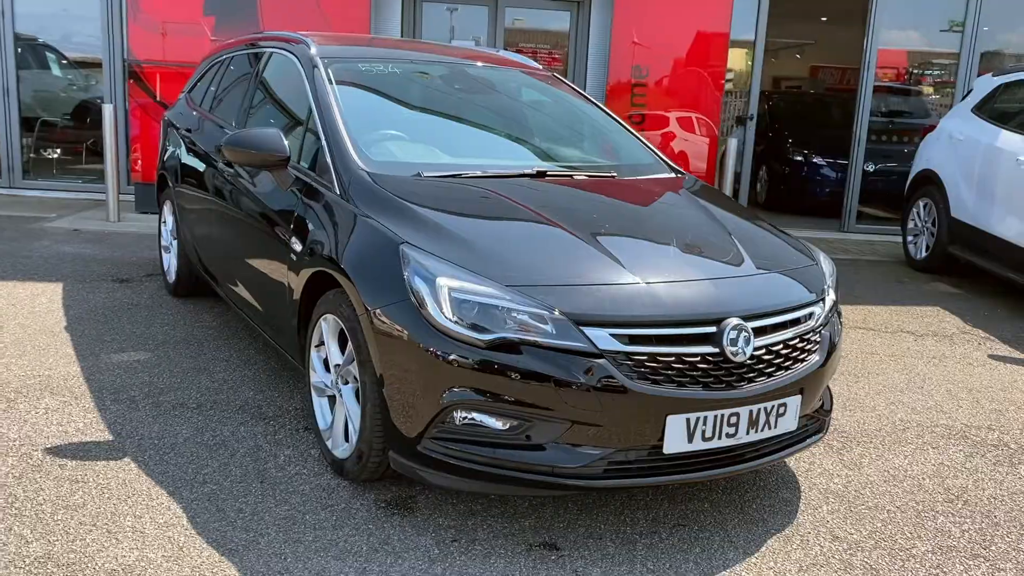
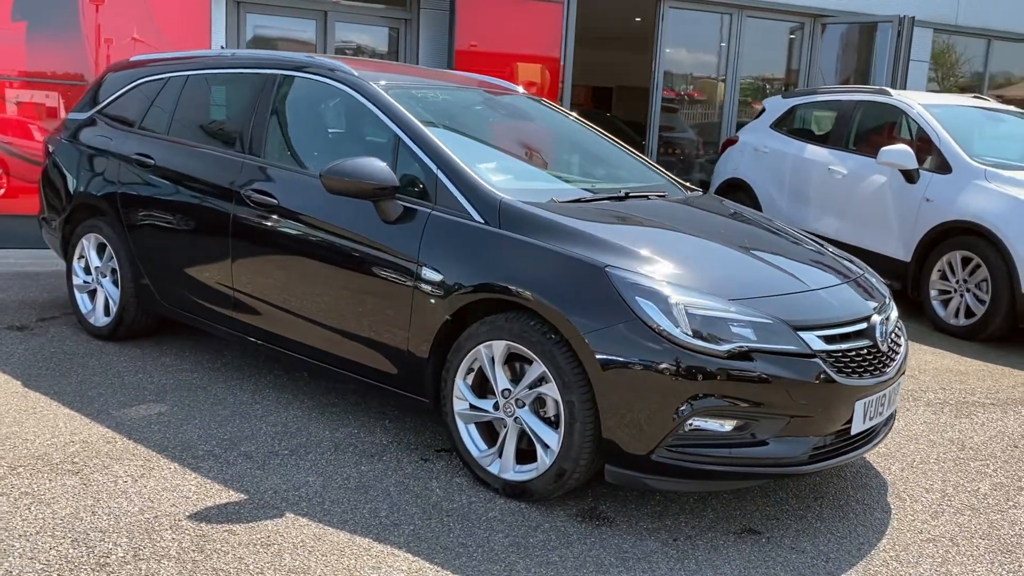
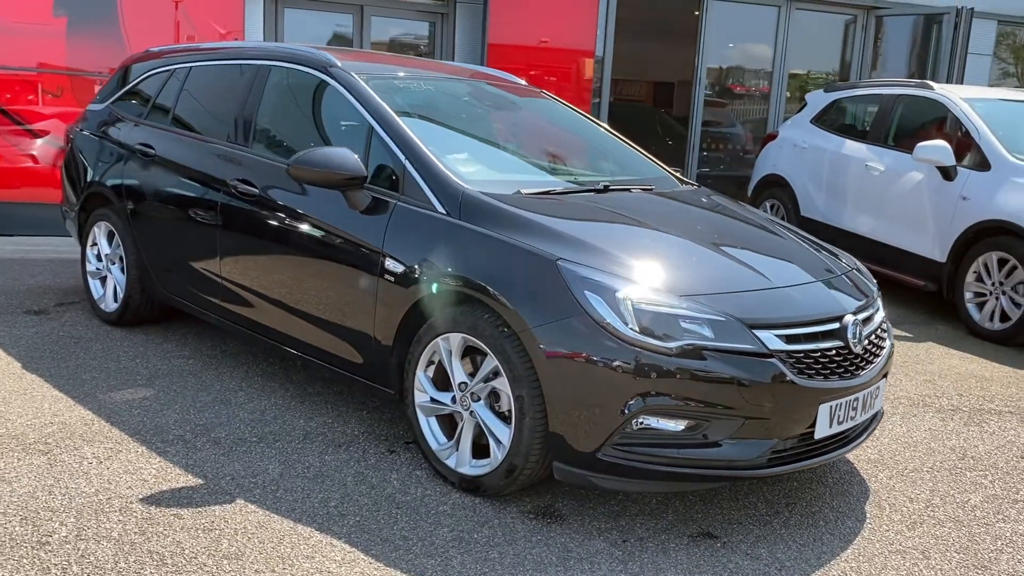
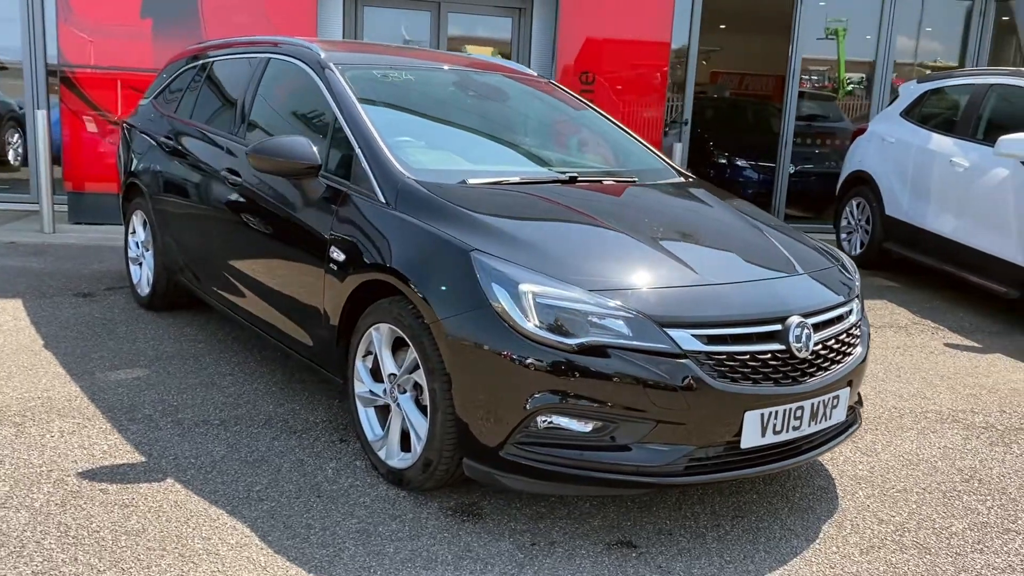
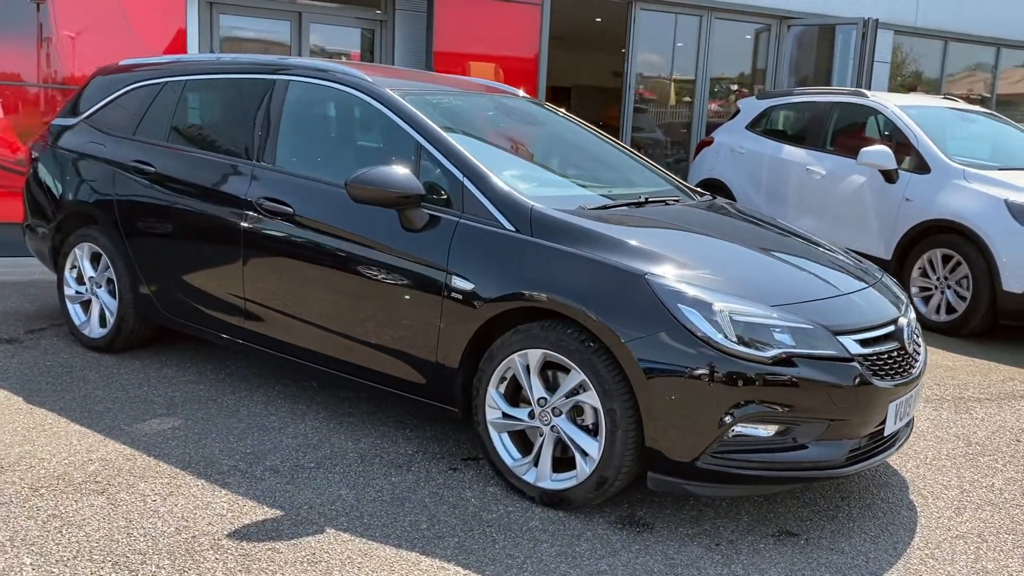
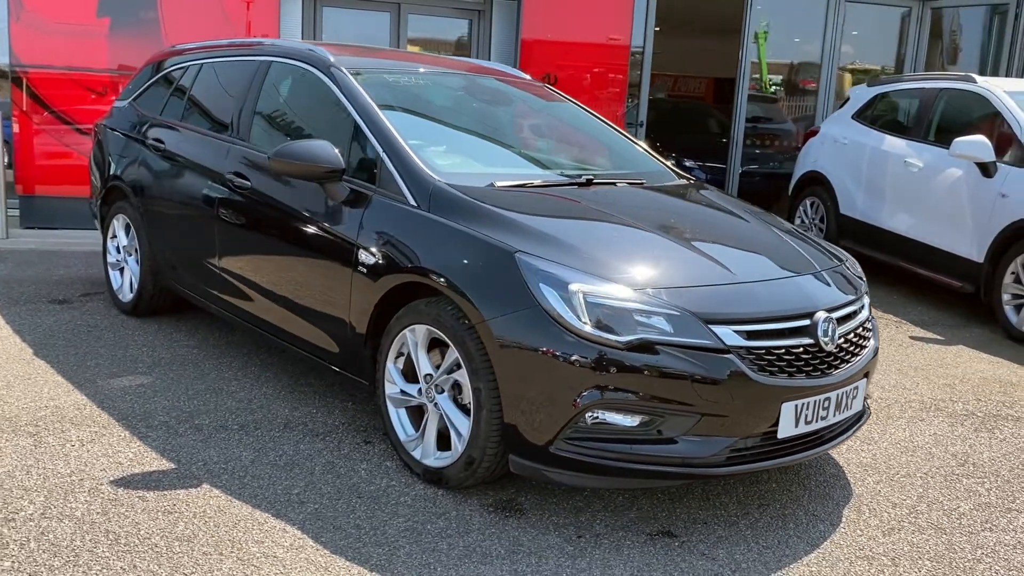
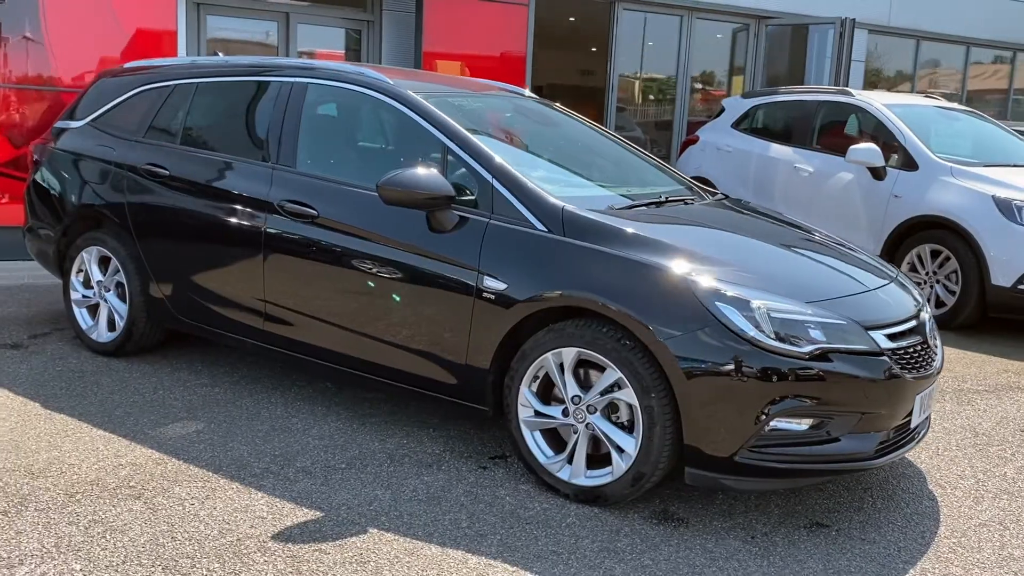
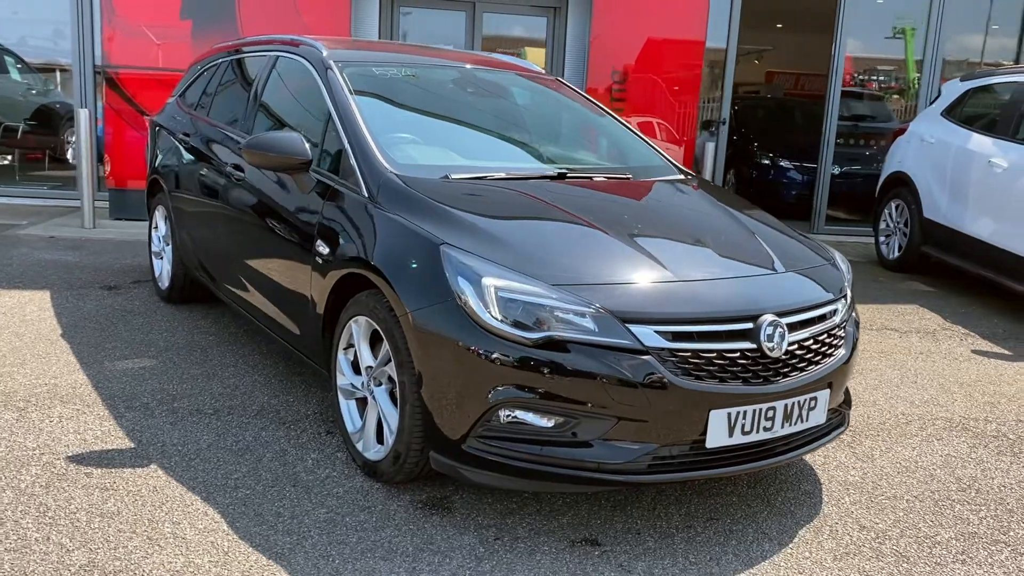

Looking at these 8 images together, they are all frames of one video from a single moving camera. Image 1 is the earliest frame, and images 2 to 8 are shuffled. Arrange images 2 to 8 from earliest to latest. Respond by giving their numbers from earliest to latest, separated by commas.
8, 4, 6, 3, 2, 5, 7
